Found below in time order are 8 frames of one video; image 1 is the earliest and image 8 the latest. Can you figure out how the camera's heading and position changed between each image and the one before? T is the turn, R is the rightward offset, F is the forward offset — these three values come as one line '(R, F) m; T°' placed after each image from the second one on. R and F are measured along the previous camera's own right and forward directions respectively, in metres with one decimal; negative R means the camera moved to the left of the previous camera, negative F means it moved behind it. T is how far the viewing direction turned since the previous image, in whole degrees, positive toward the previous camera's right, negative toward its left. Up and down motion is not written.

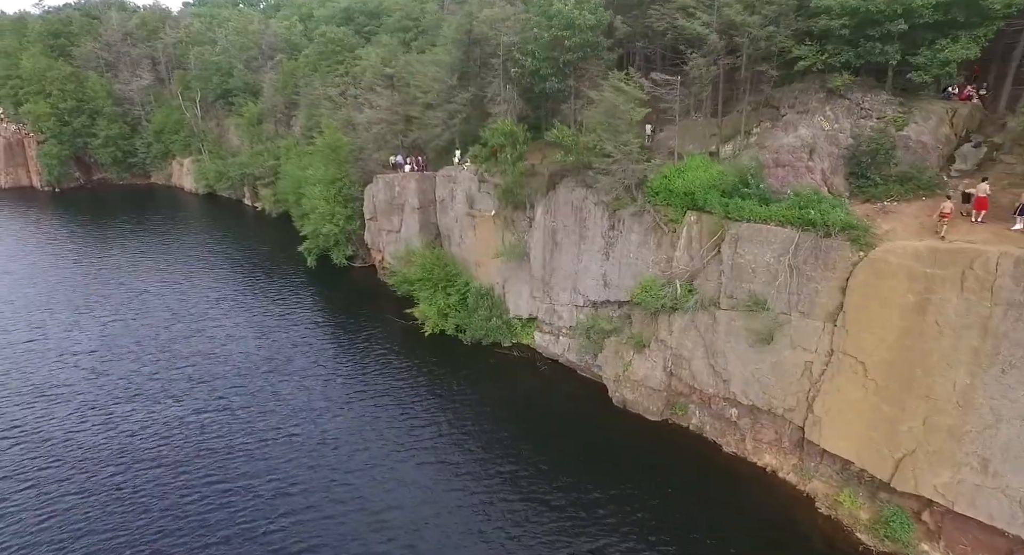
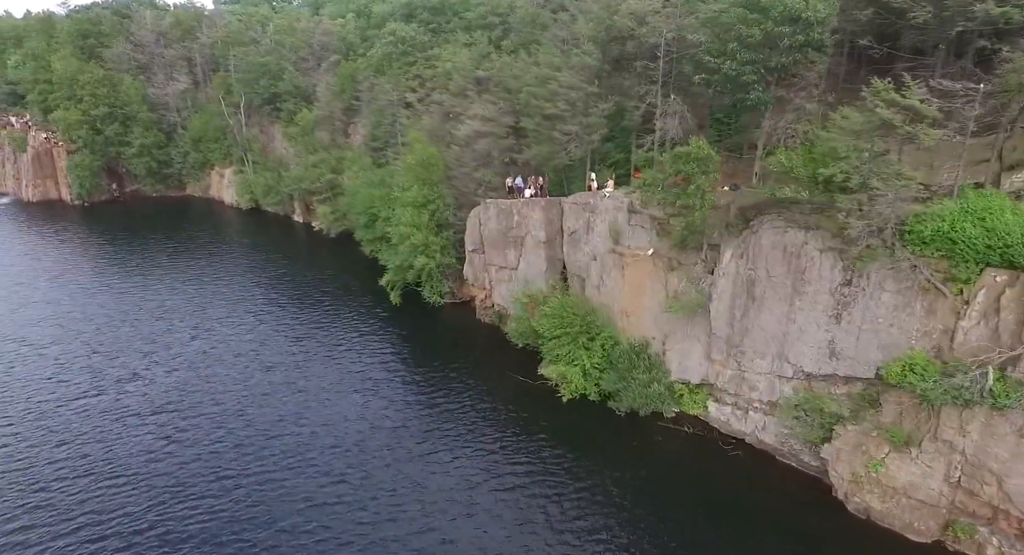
(-10.2, +10.1) m; -1°
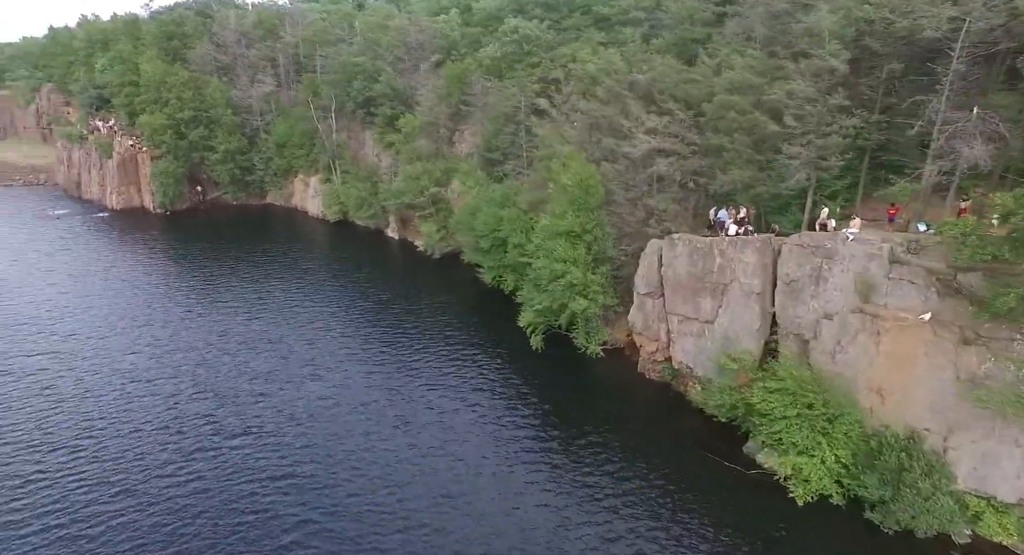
(-9.7, +9.2) m; -4°
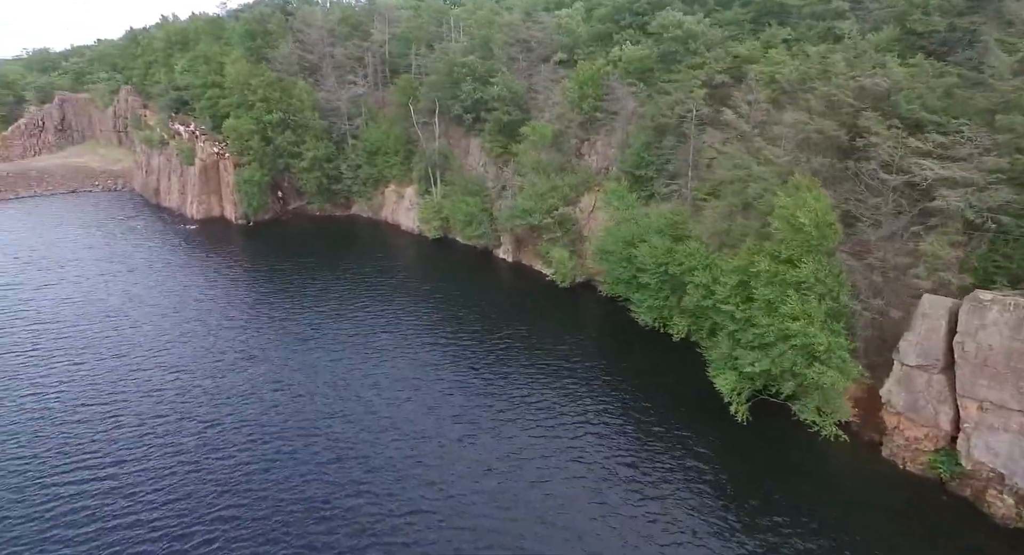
(-10.4, +9.7) m; -4°
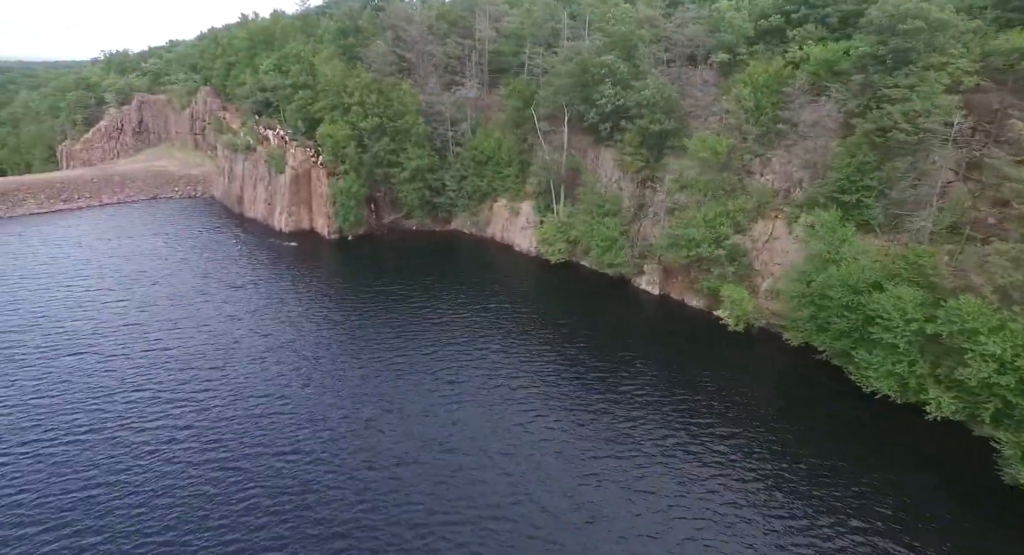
(-10.9, +10.3) m; -4°
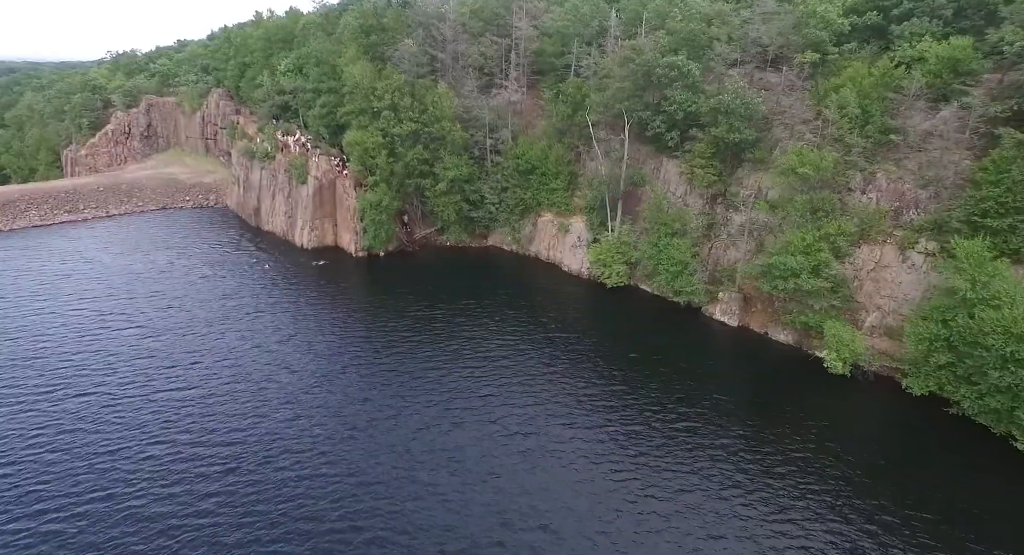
(-5.2, +7.9) m; 0°
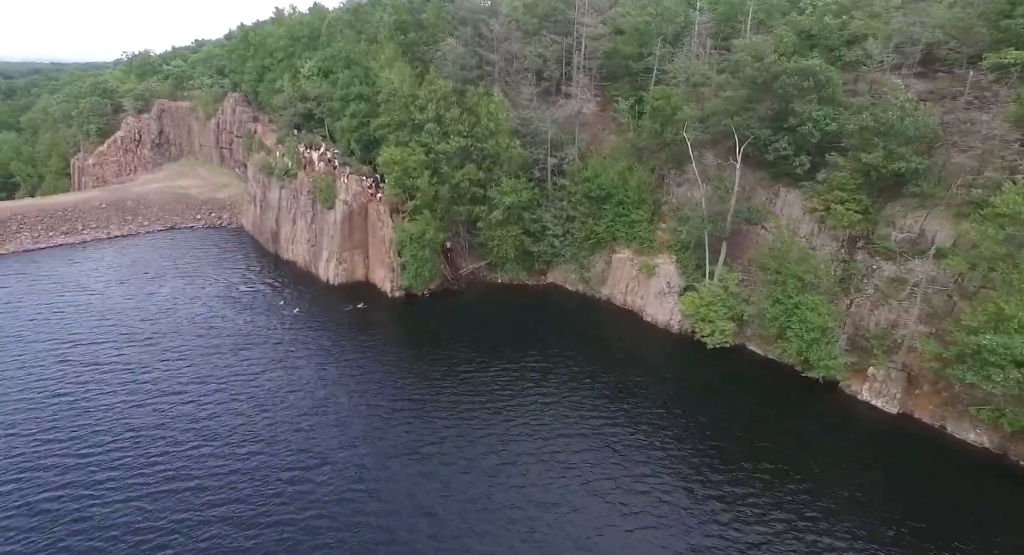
(-5.4, +13.8) m; -1°
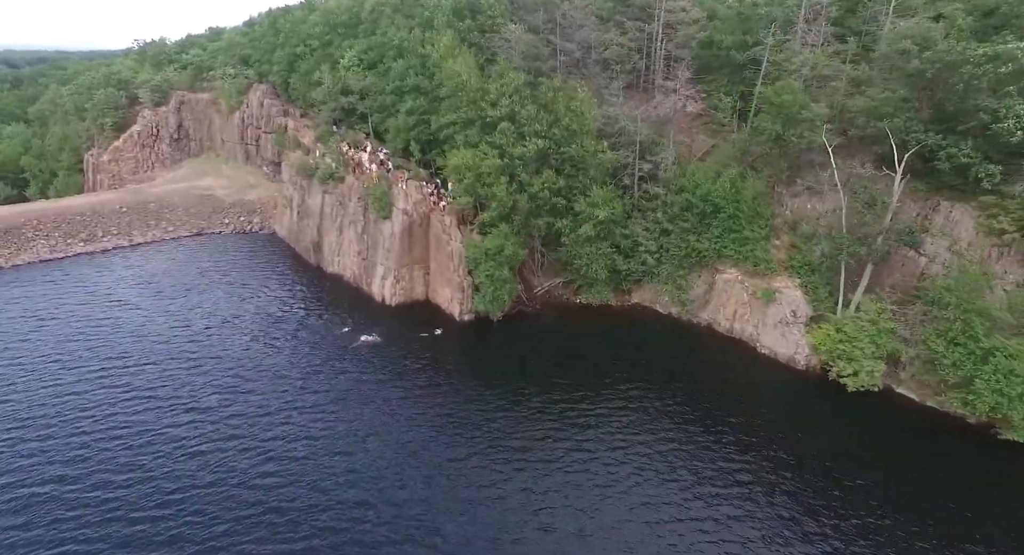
(-7.6, +8.7) m; 0°
